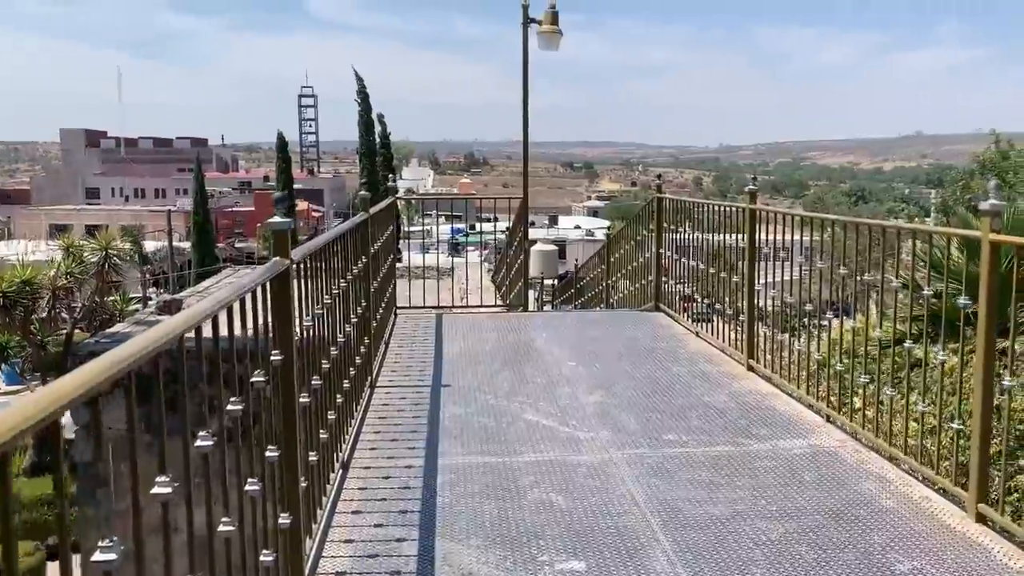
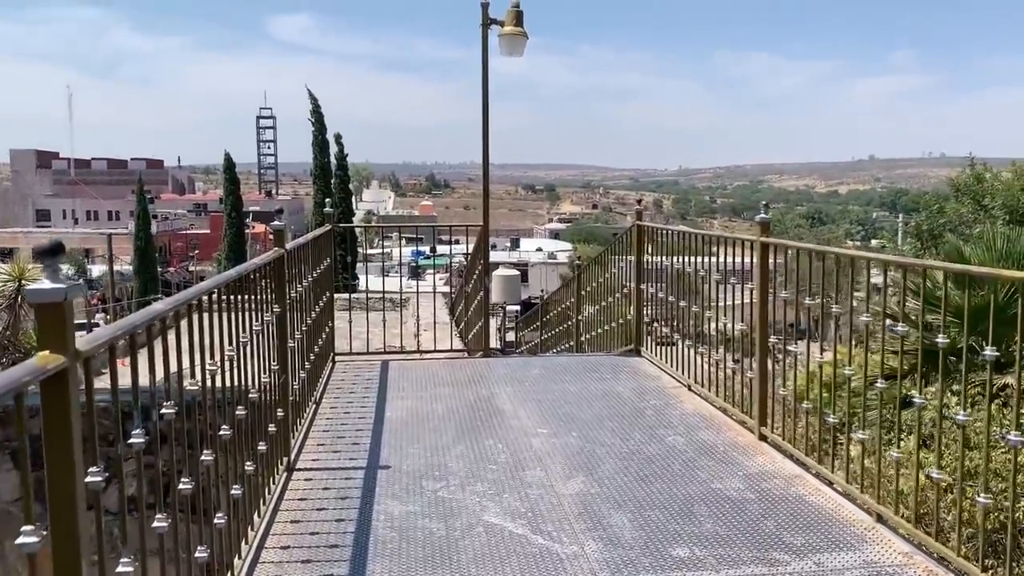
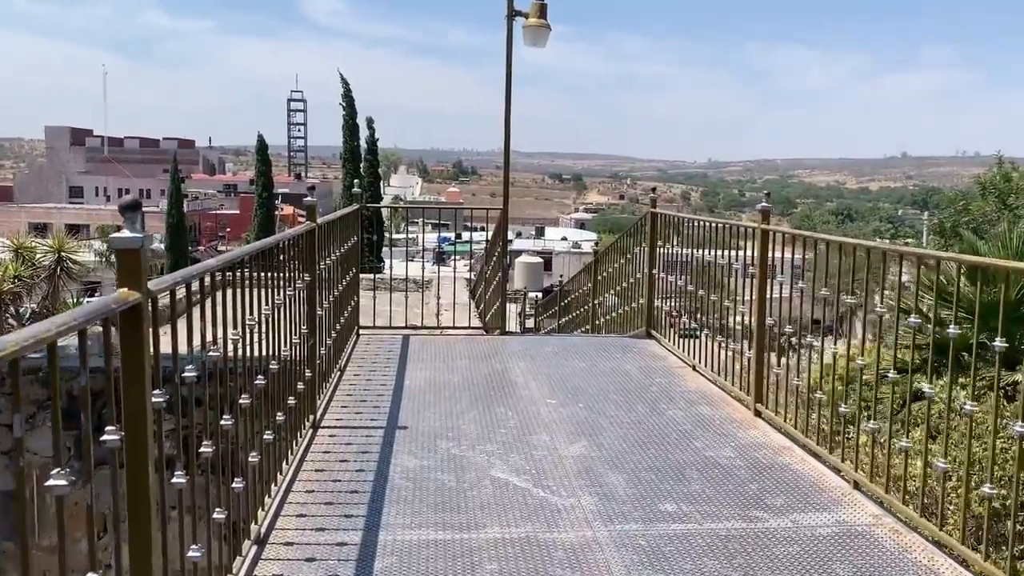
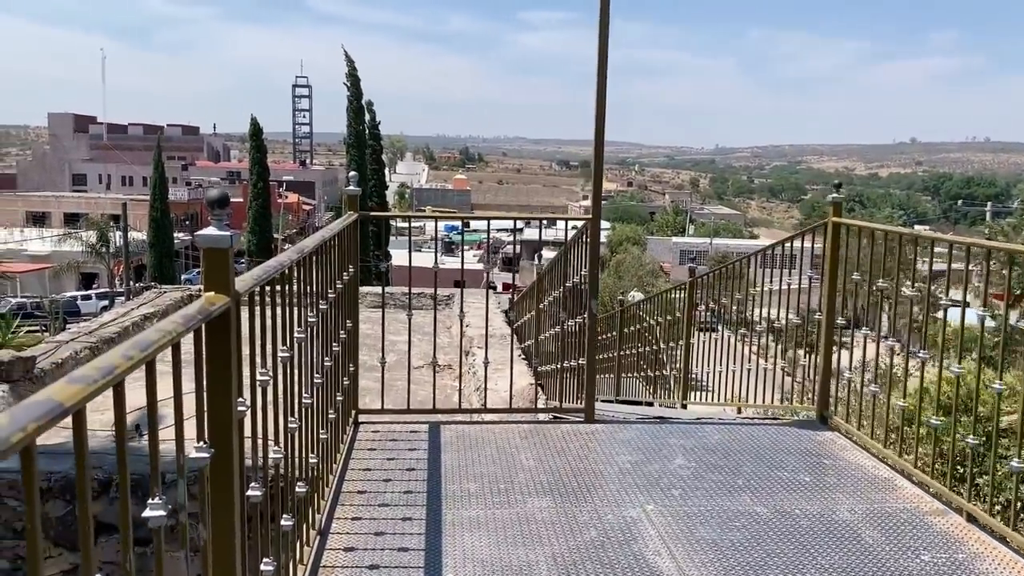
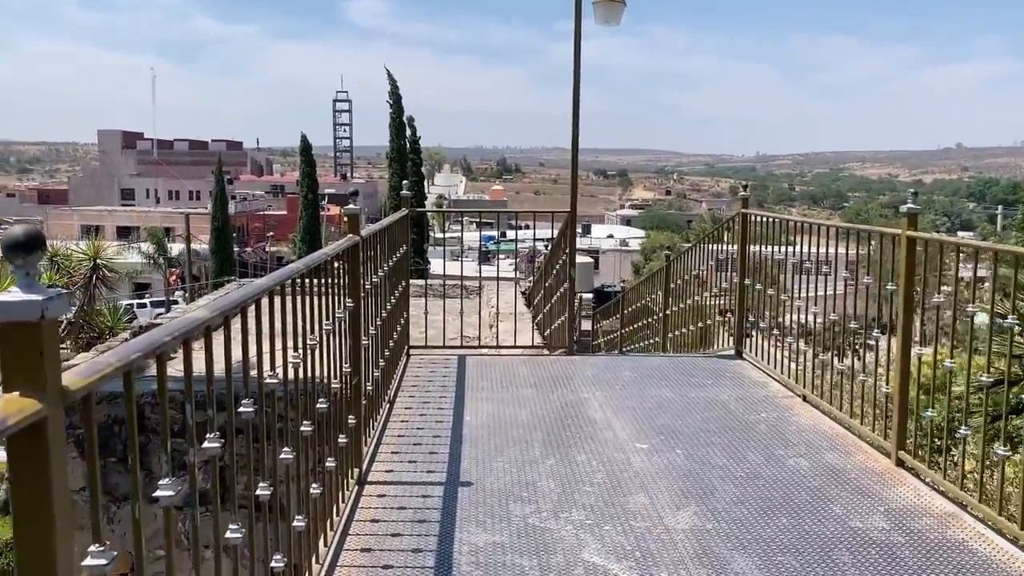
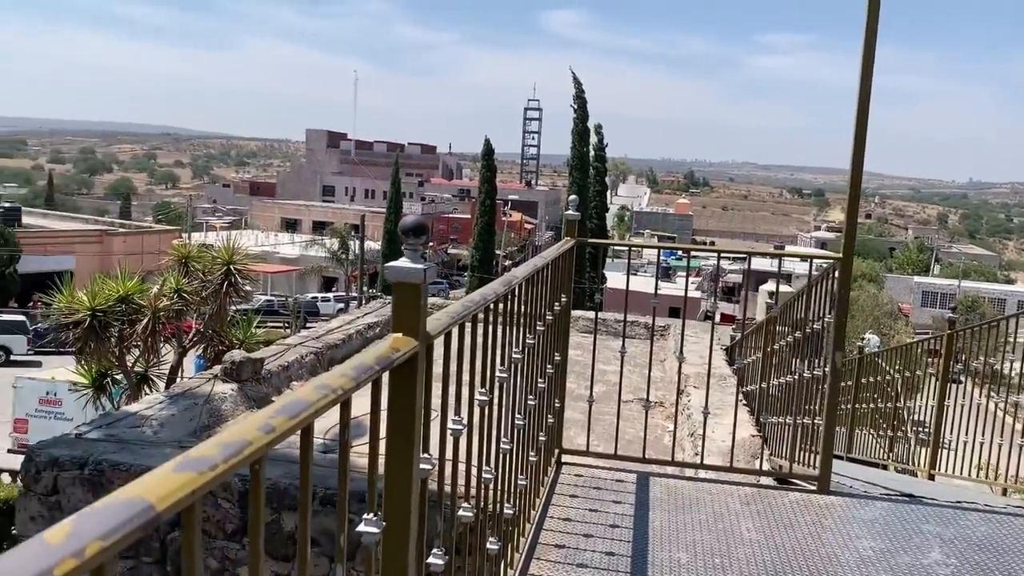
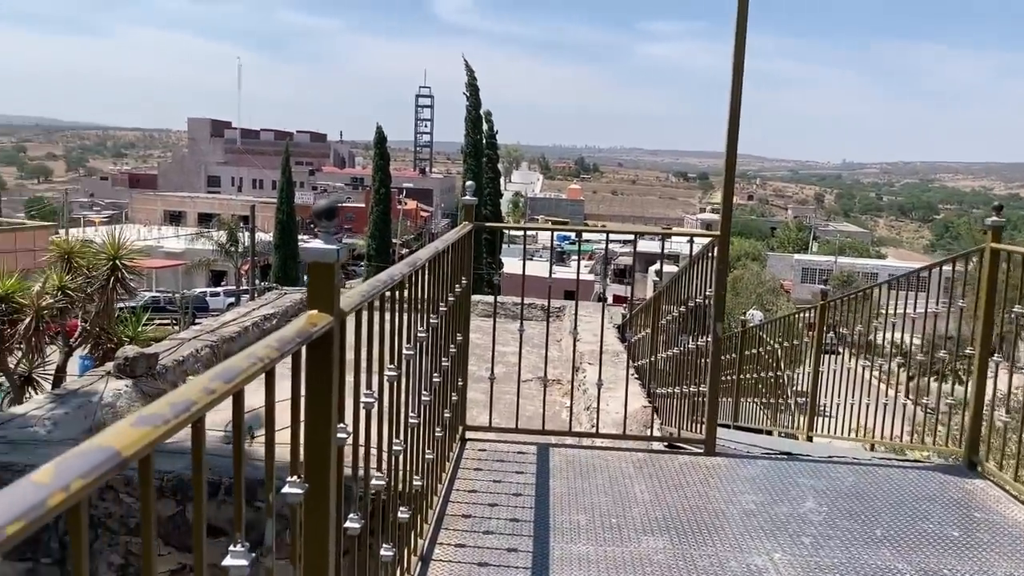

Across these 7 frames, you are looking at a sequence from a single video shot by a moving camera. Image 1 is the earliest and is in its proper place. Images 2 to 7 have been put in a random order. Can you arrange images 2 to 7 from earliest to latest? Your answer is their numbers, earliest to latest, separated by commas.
3, 2, 5, 4, 7, 6
